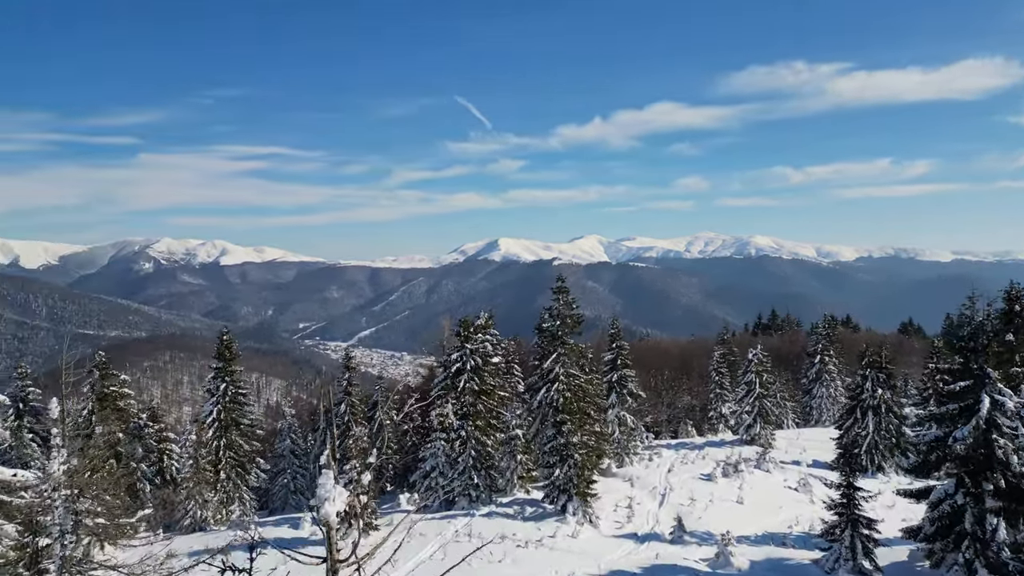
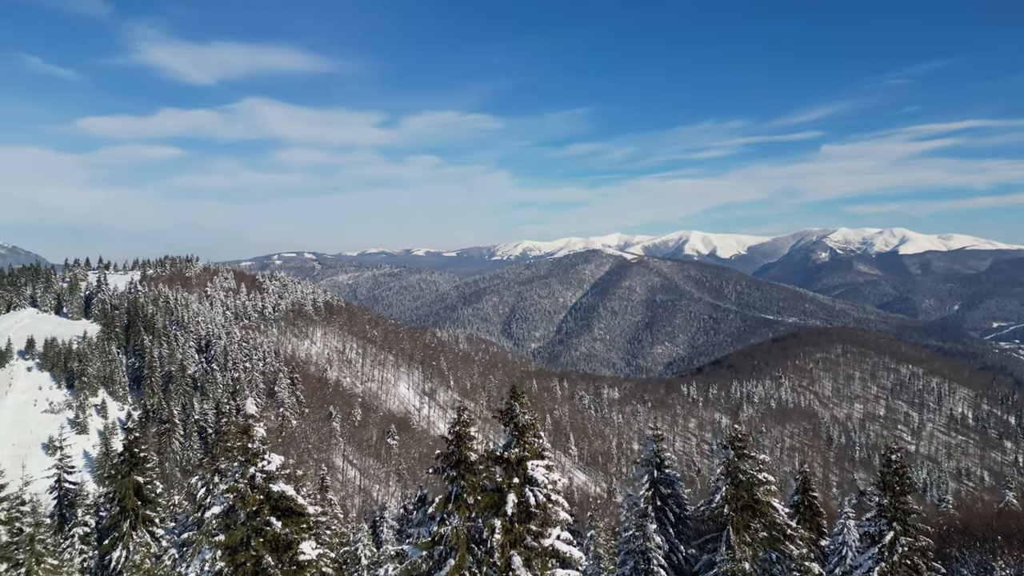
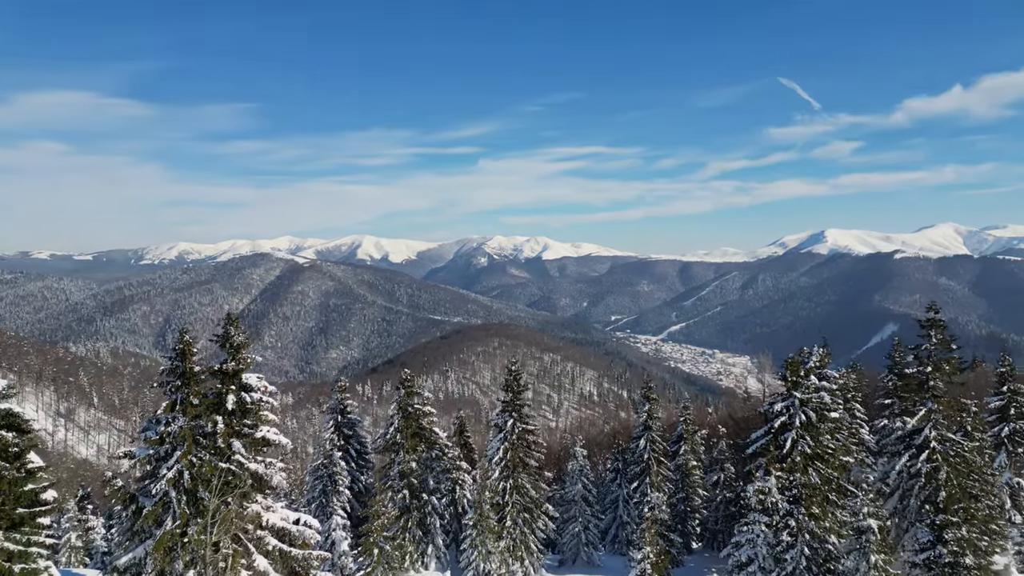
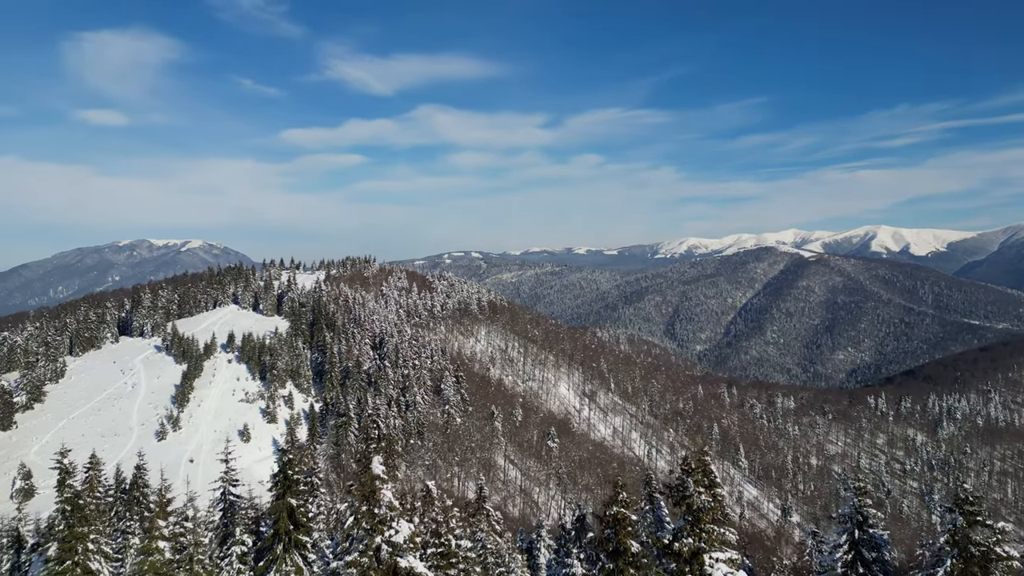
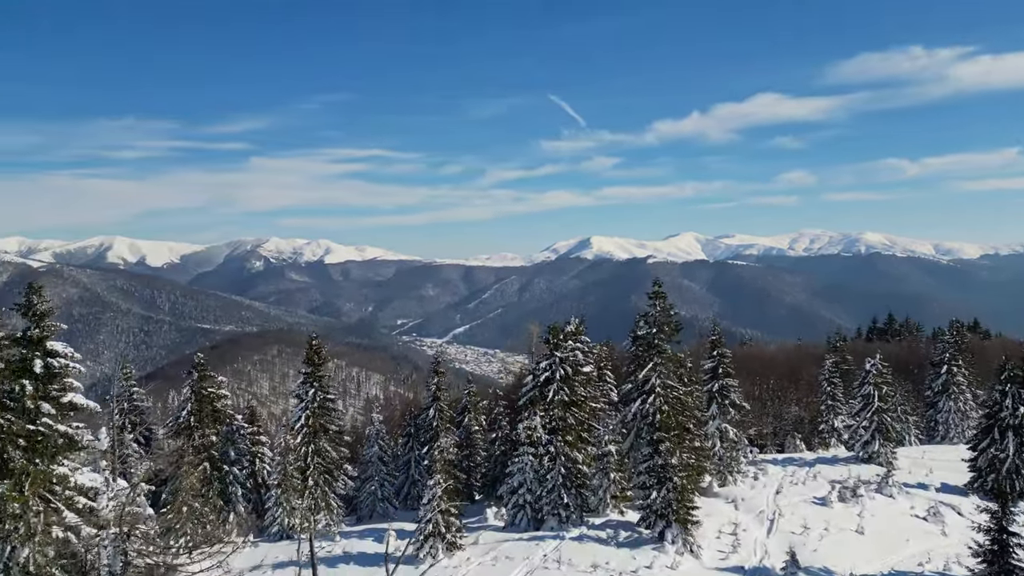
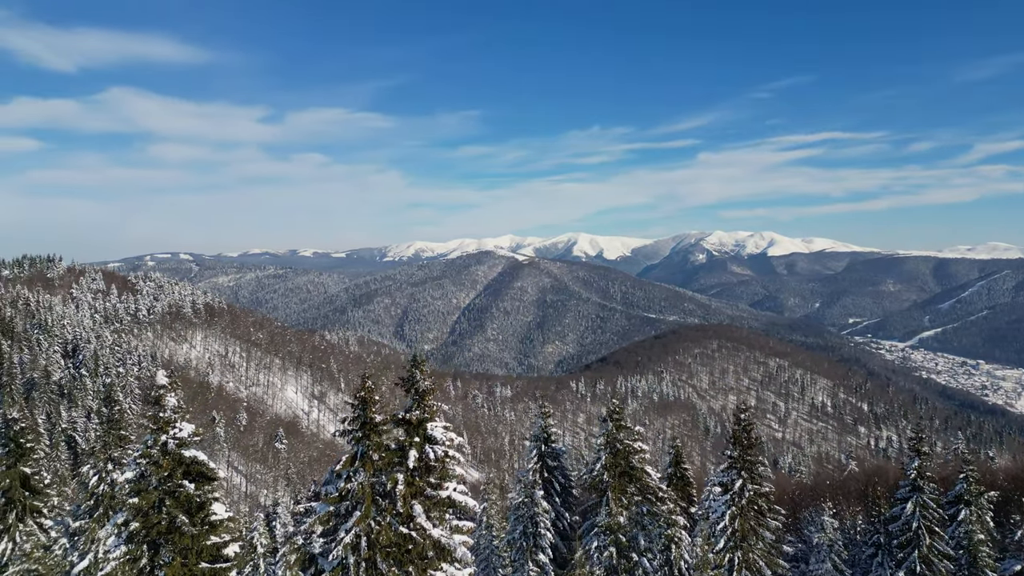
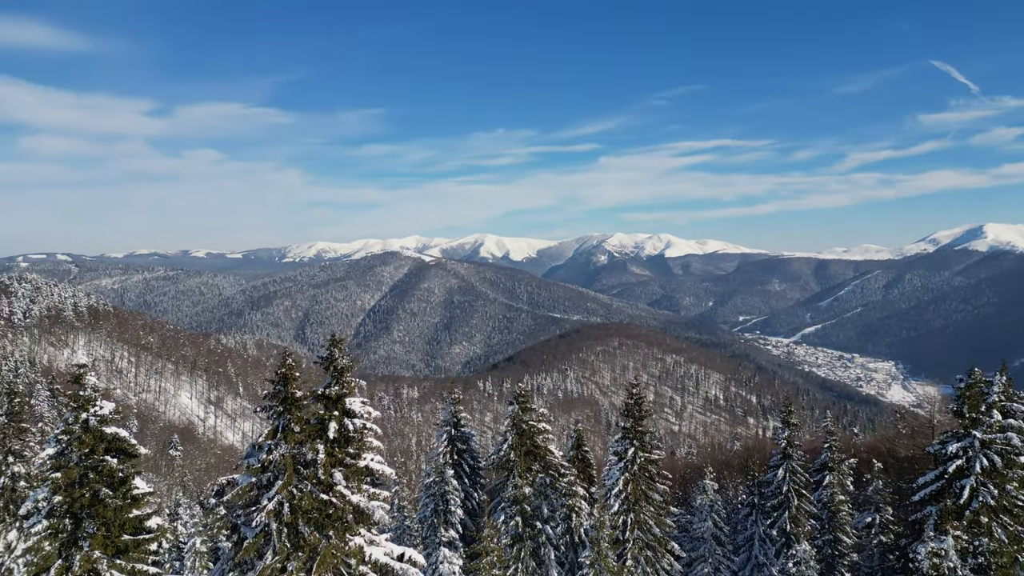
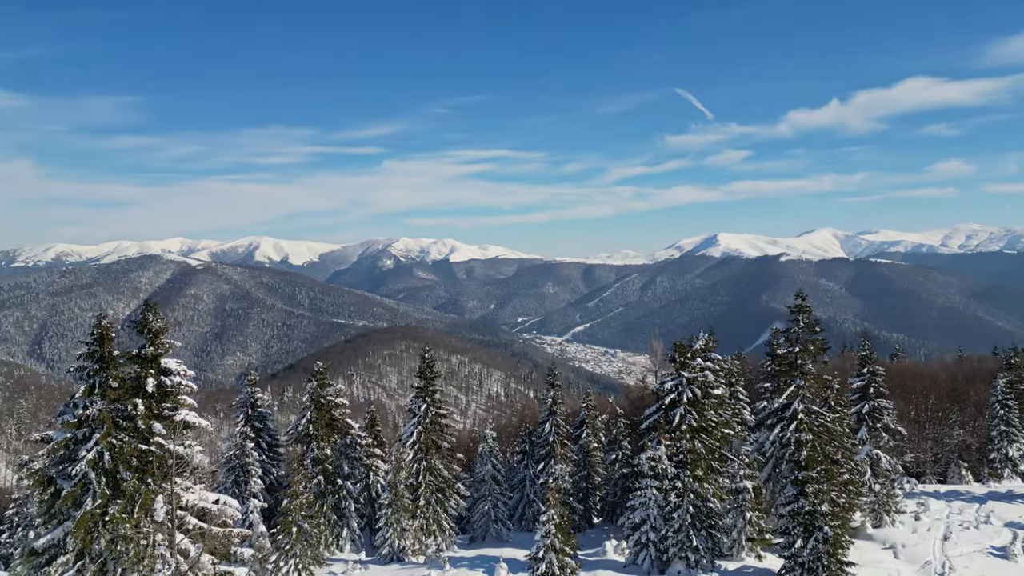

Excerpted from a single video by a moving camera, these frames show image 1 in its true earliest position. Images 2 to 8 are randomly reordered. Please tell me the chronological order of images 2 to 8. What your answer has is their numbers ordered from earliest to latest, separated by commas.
5, 8, 3, 7, 6, 2, 4
